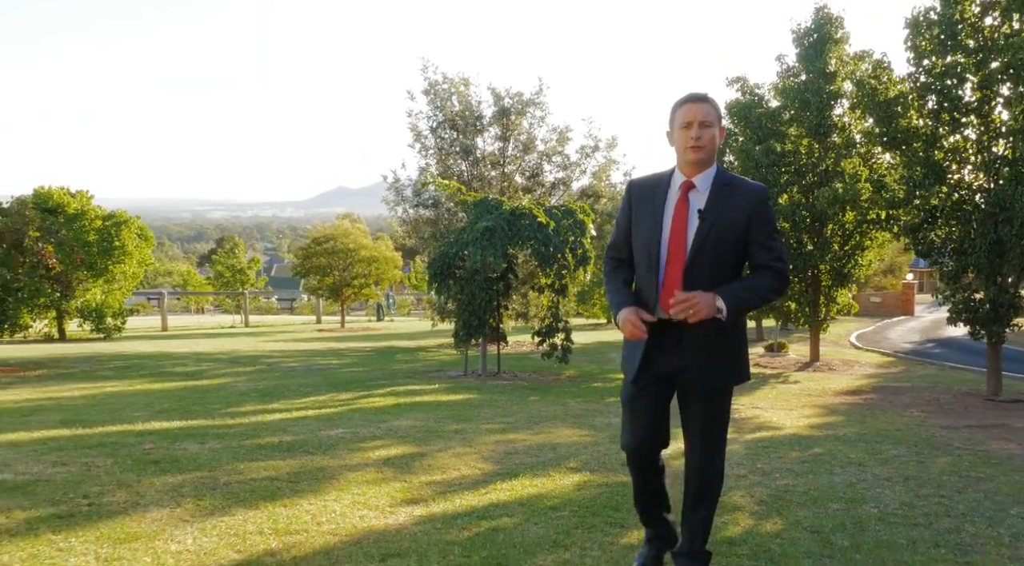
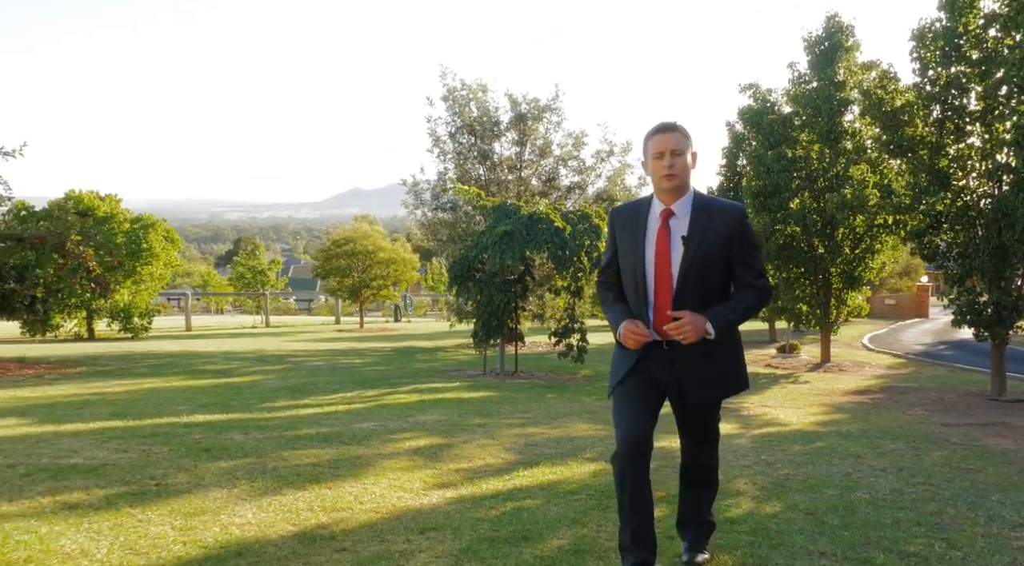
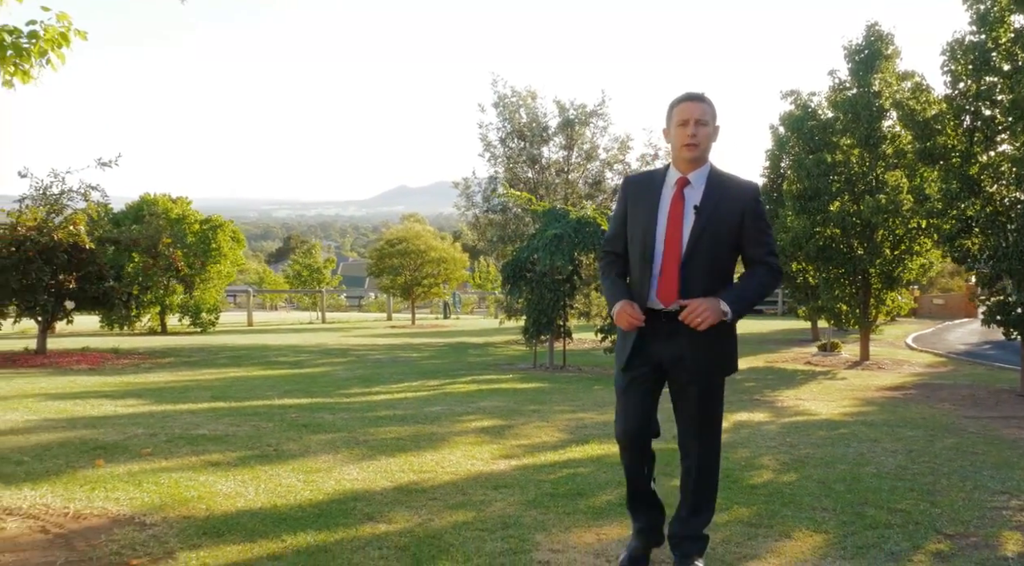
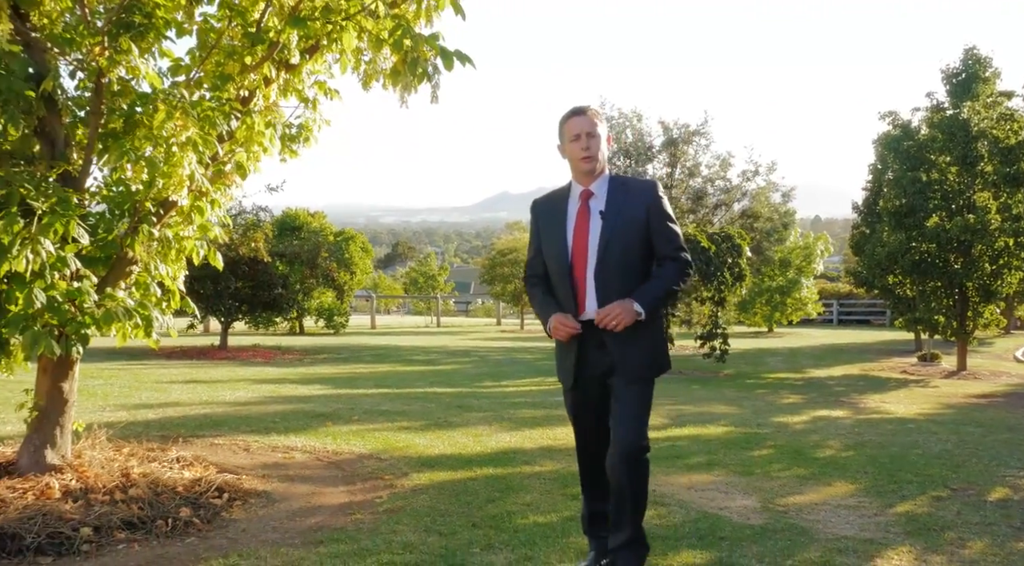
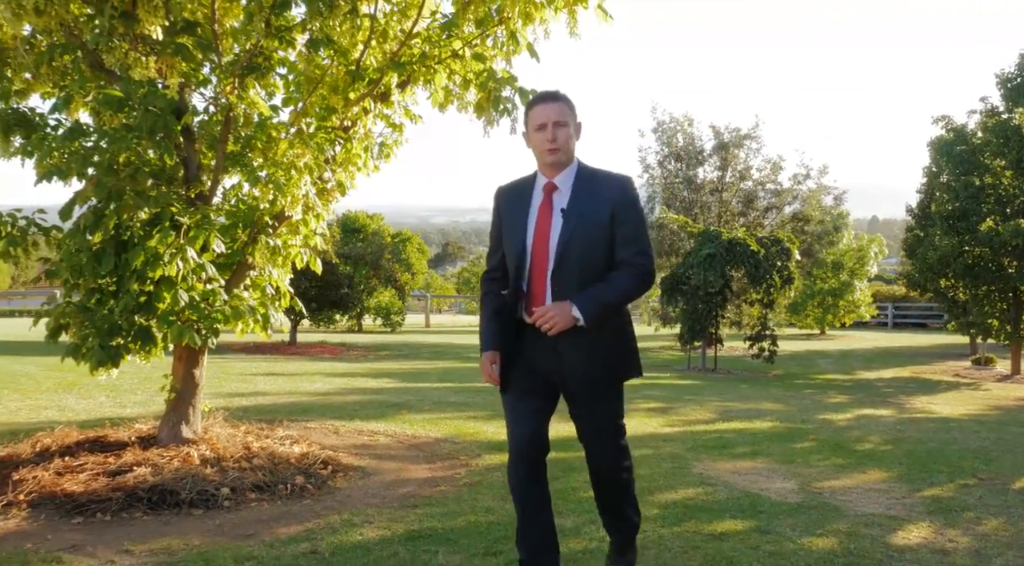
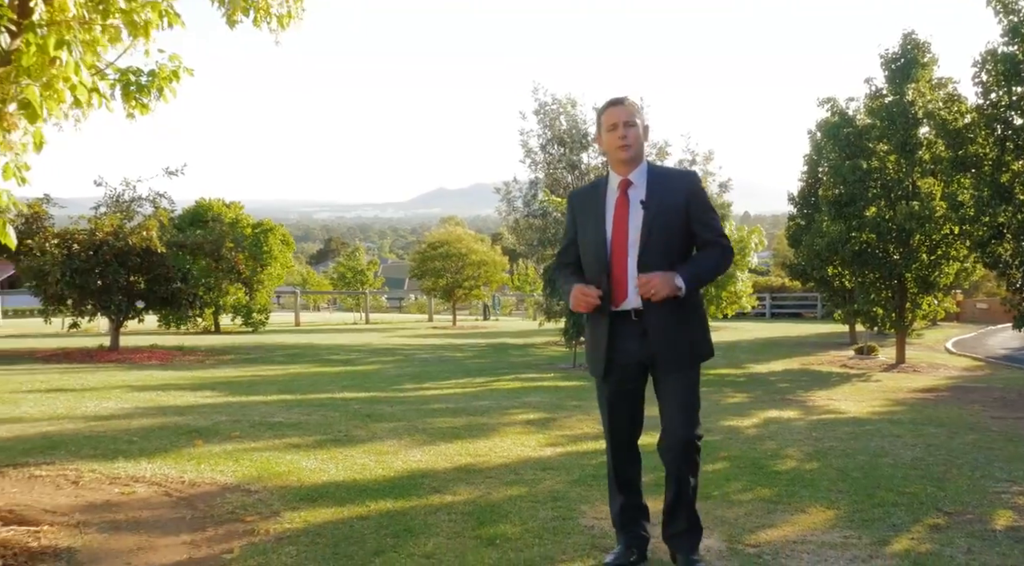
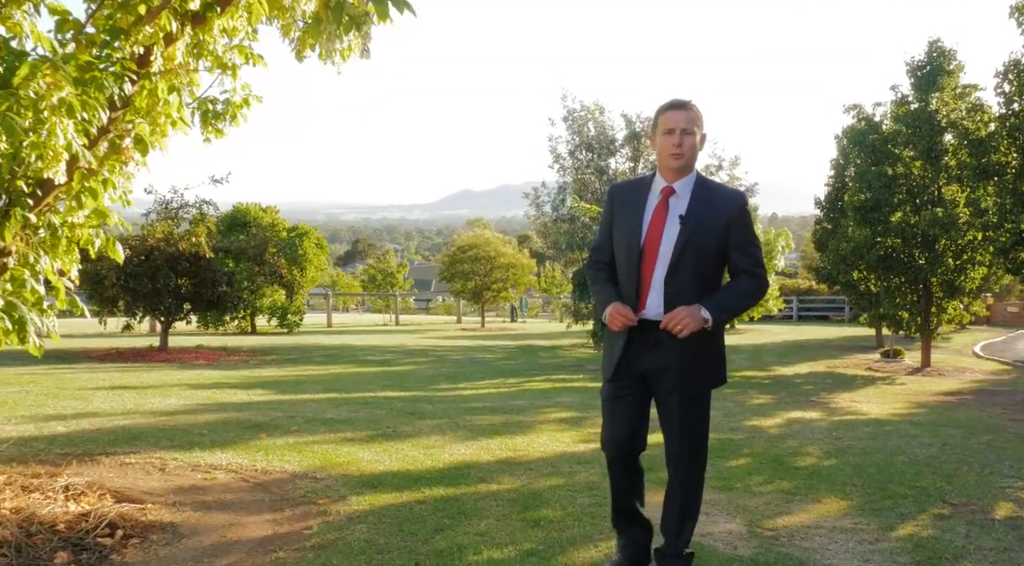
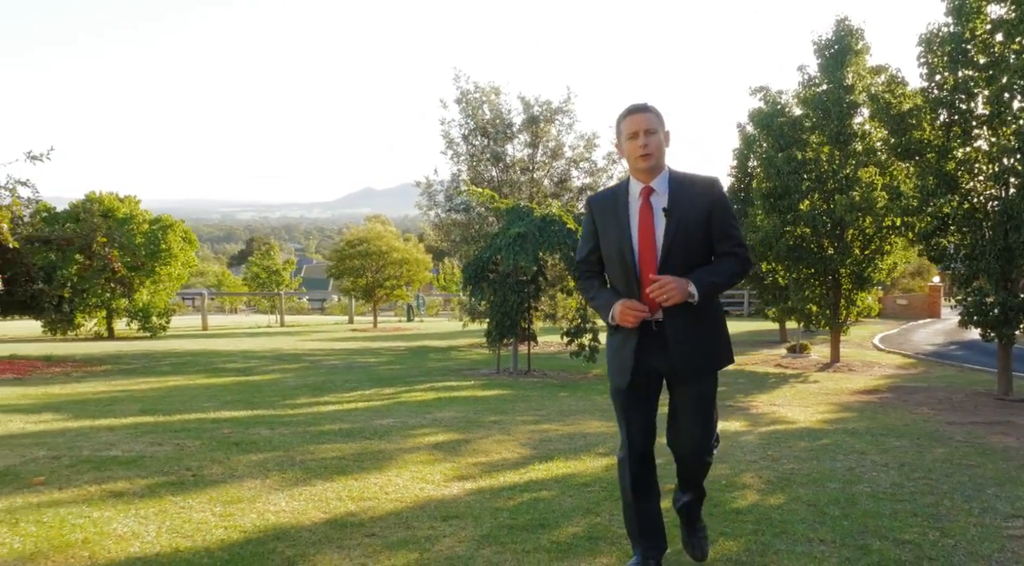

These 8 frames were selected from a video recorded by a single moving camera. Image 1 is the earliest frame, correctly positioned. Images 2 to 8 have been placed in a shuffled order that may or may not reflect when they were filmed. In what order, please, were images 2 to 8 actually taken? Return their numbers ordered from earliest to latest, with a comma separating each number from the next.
2, 8, 3, 6, 7, 4, 5
